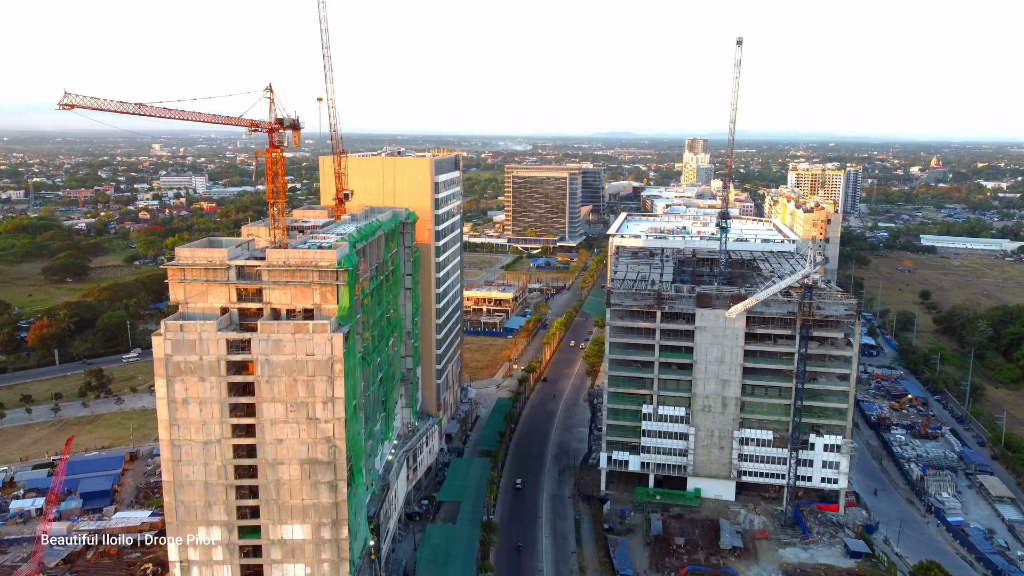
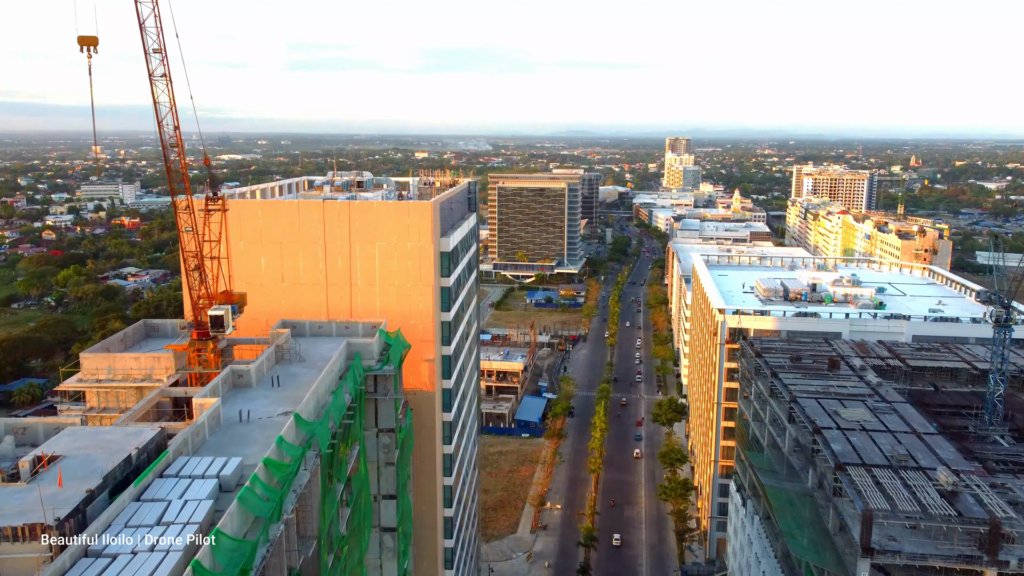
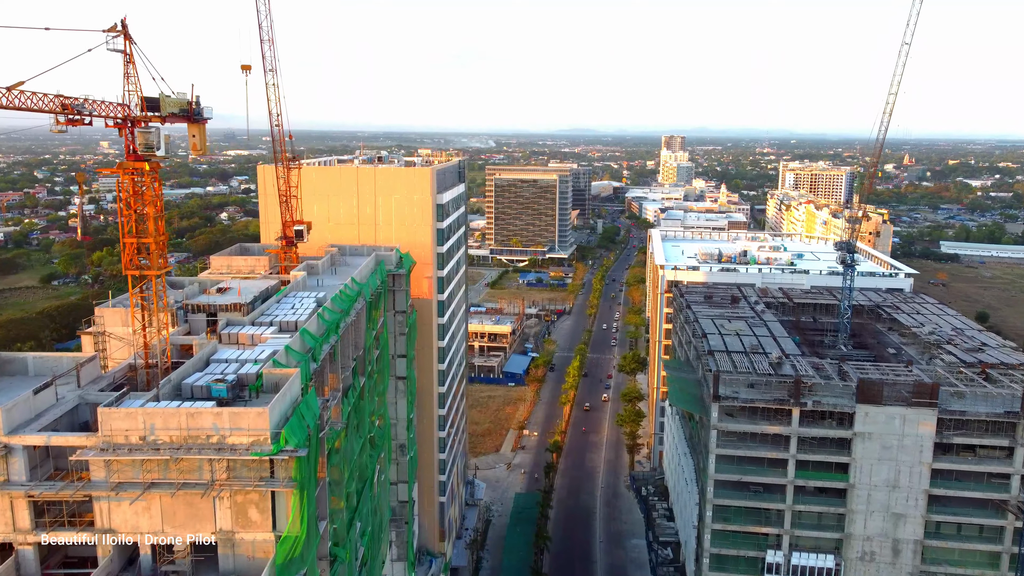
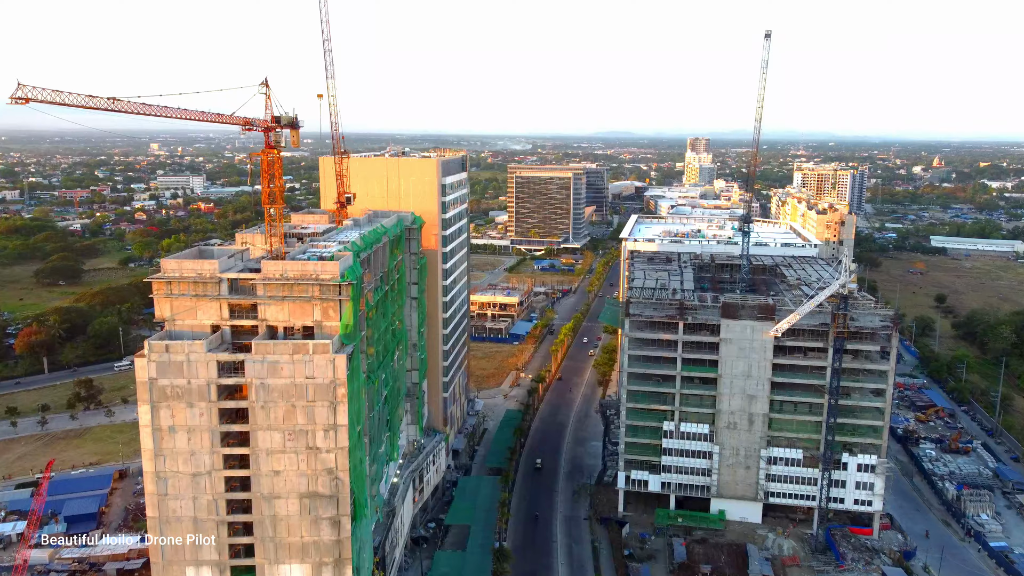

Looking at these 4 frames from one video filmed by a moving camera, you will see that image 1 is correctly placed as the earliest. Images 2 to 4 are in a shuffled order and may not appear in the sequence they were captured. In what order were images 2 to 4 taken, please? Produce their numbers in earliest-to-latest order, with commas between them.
4, 3, 2
